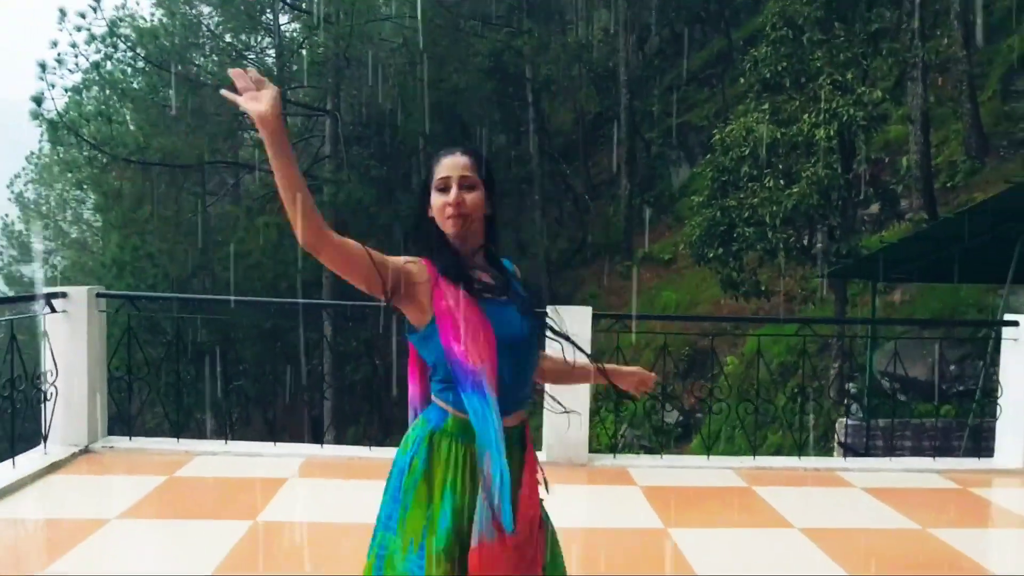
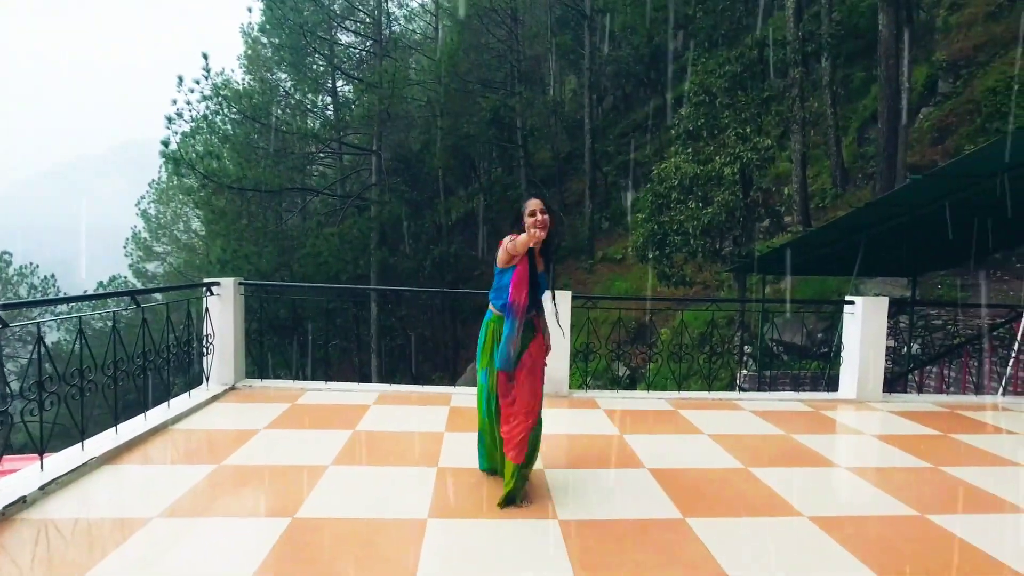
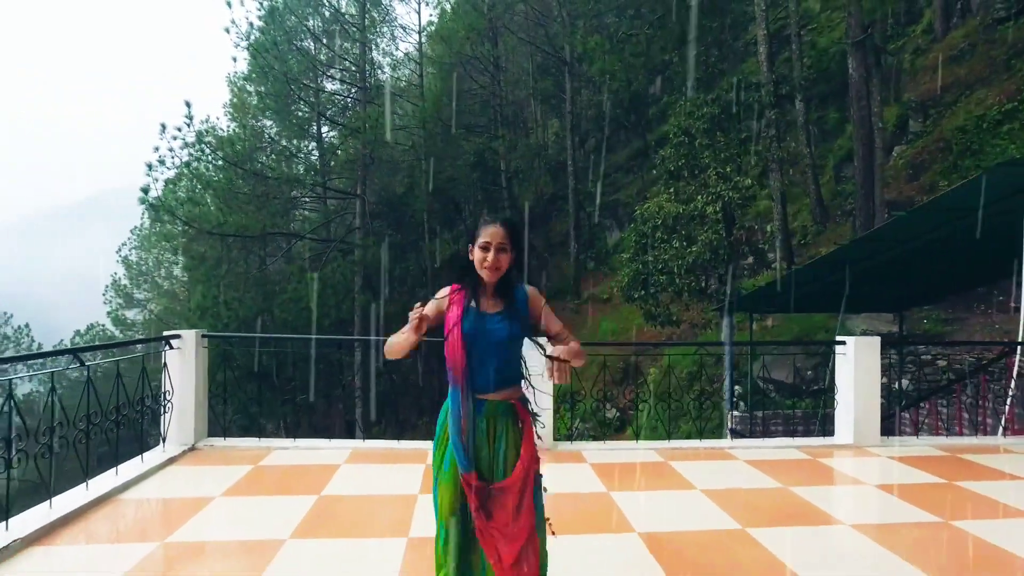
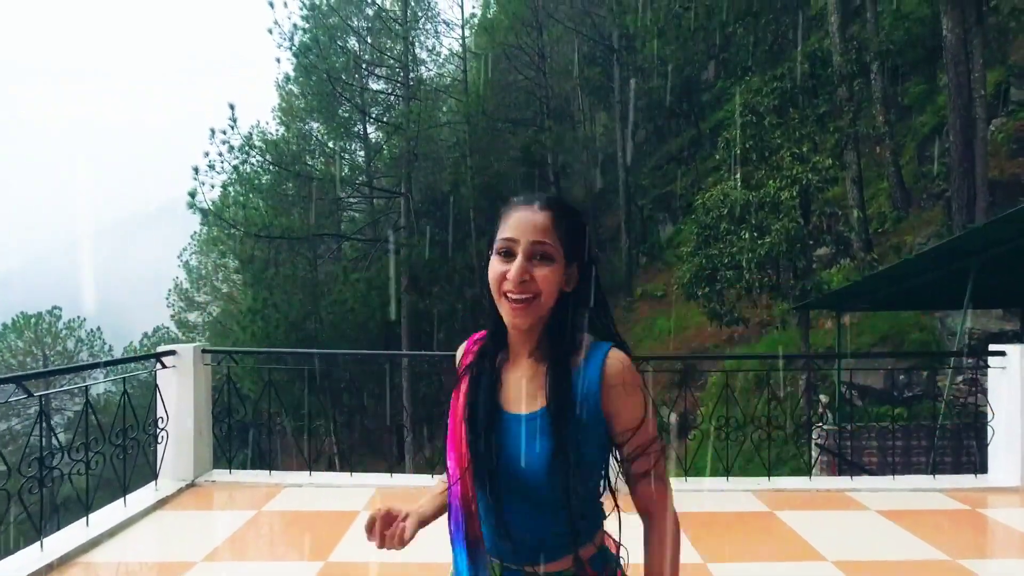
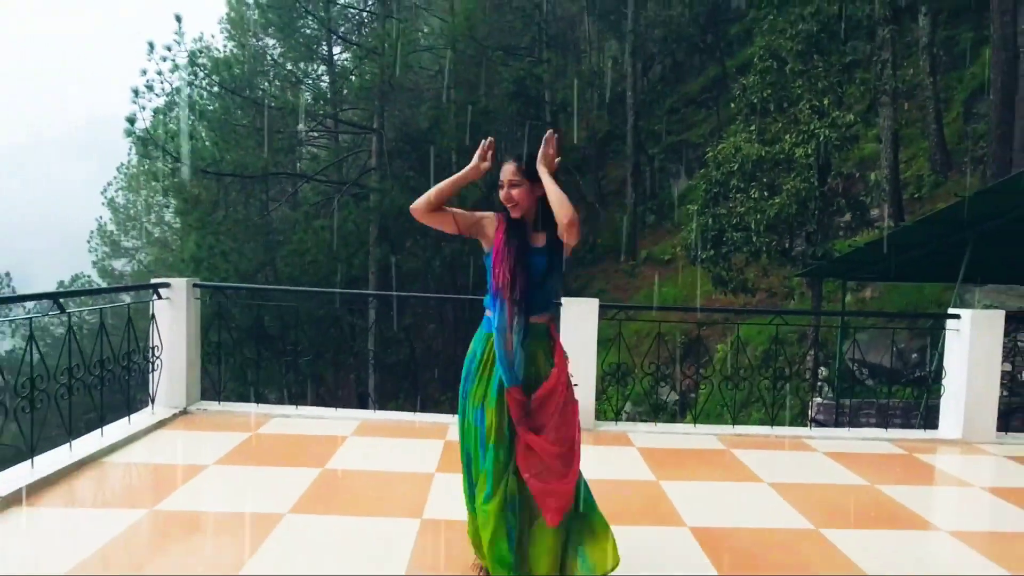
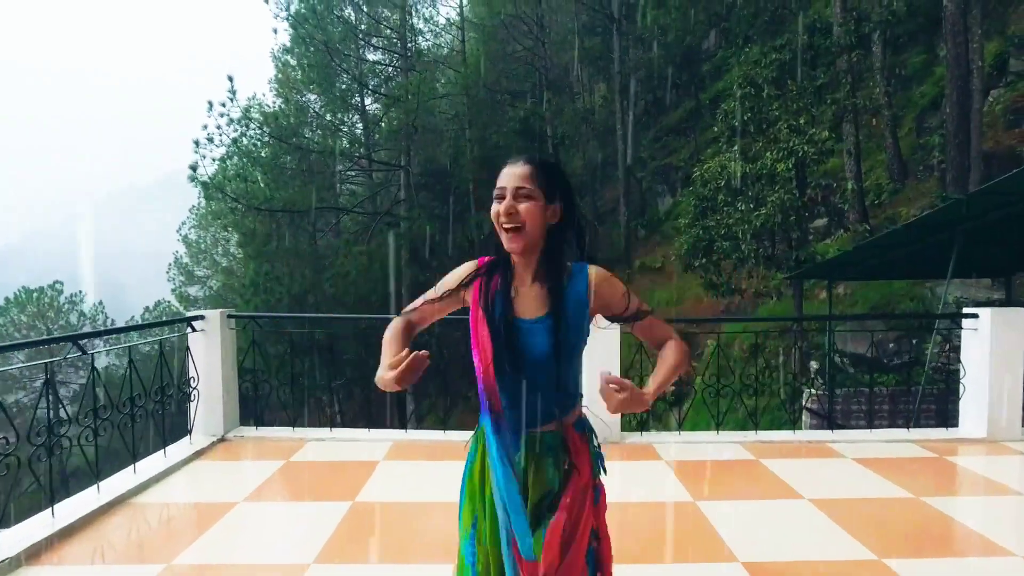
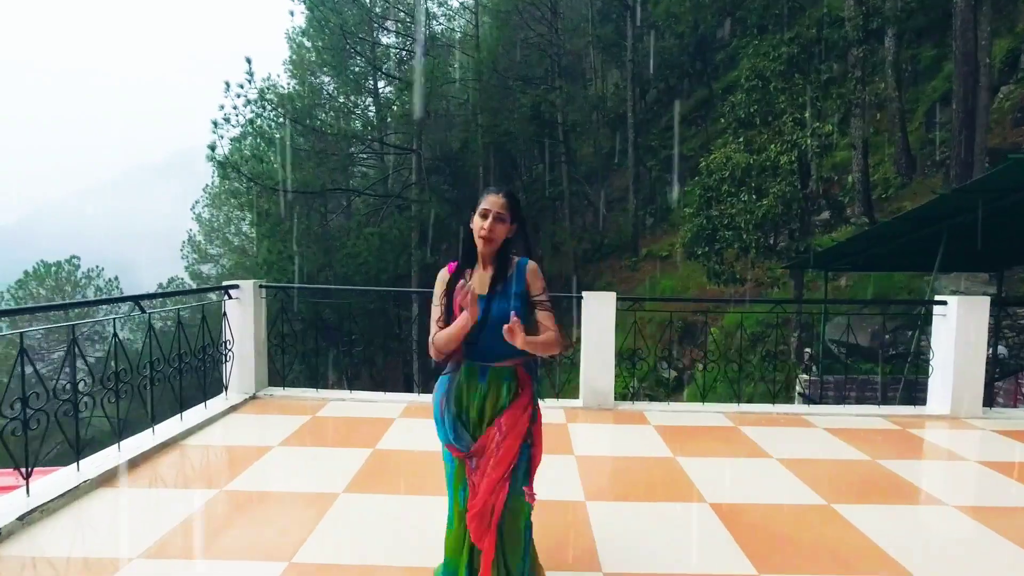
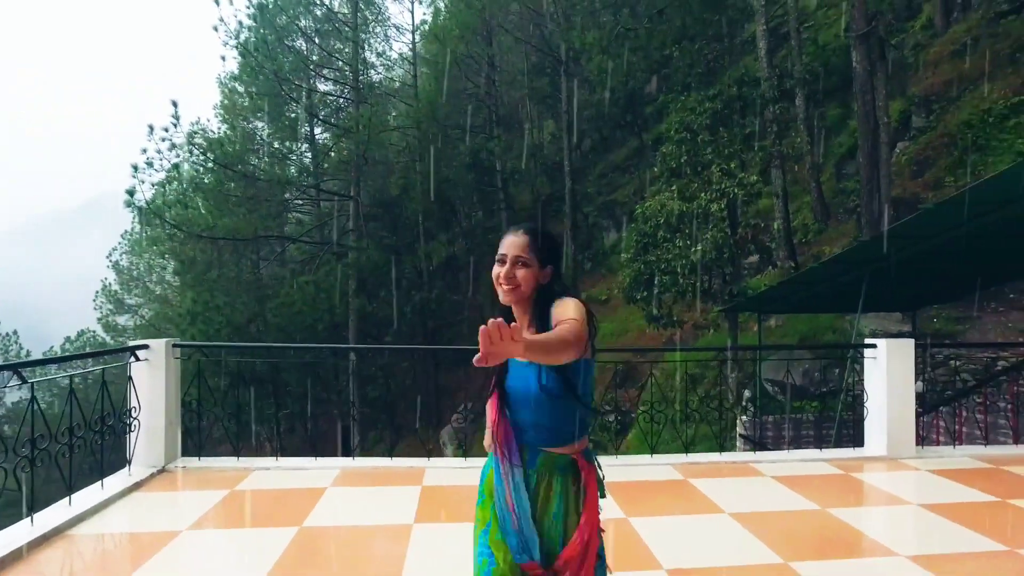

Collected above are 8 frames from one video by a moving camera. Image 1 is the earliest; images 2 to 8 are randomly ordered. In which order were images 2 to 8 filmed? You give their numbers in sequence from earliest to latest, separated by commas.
5, 2, 7, 6, 4, 8, 3
